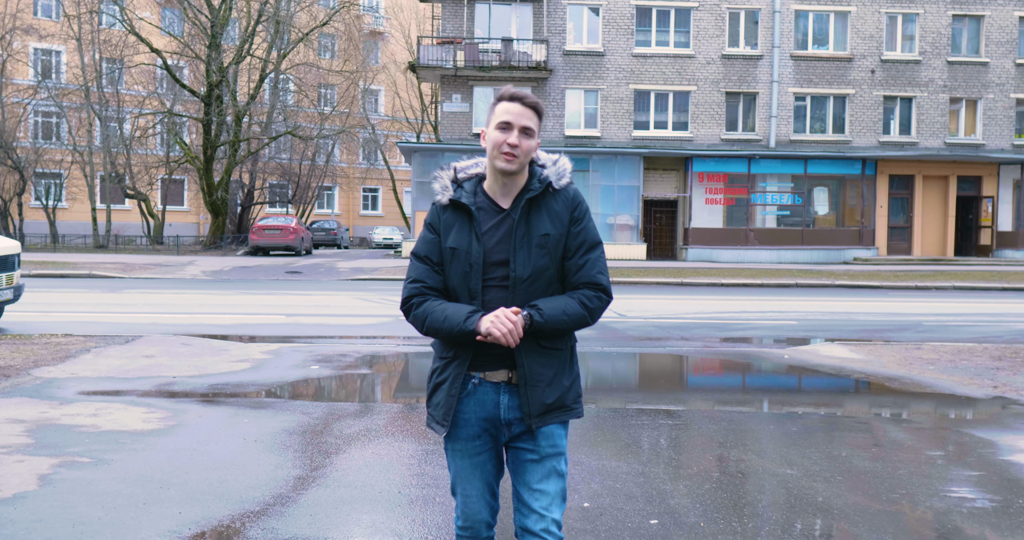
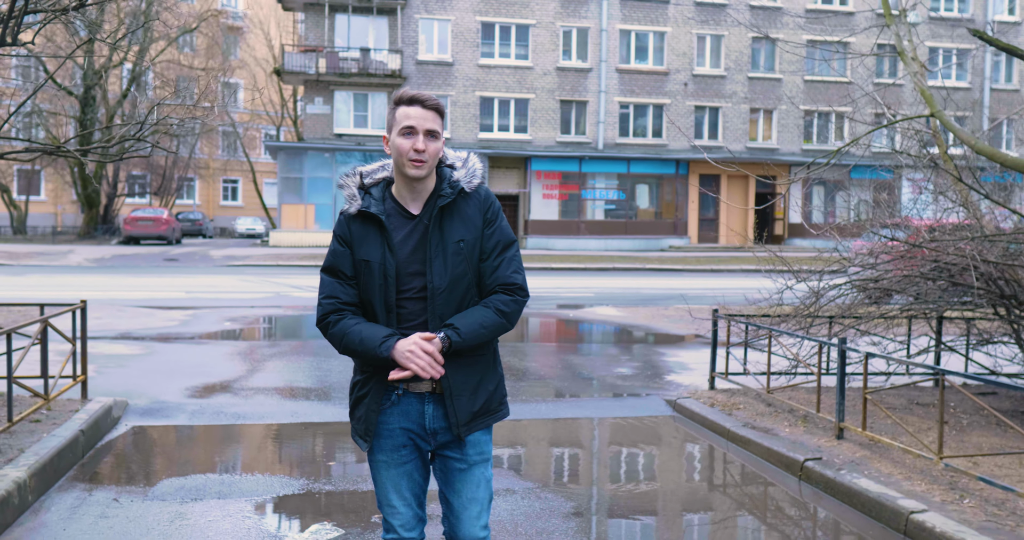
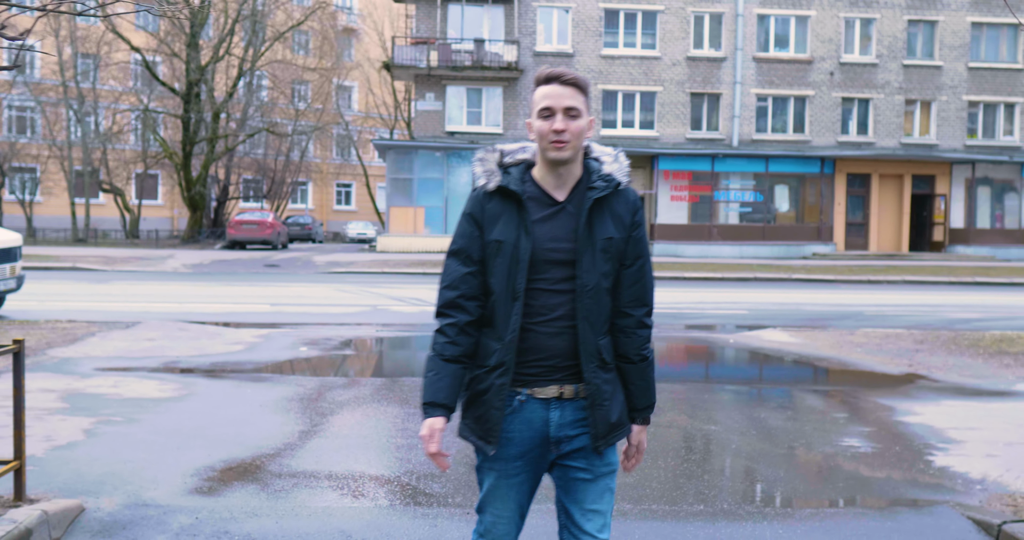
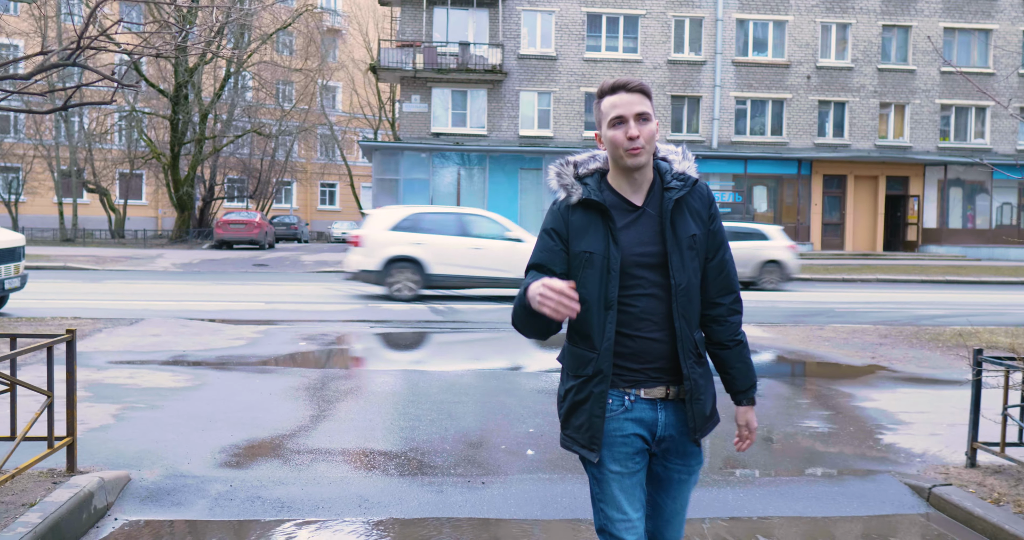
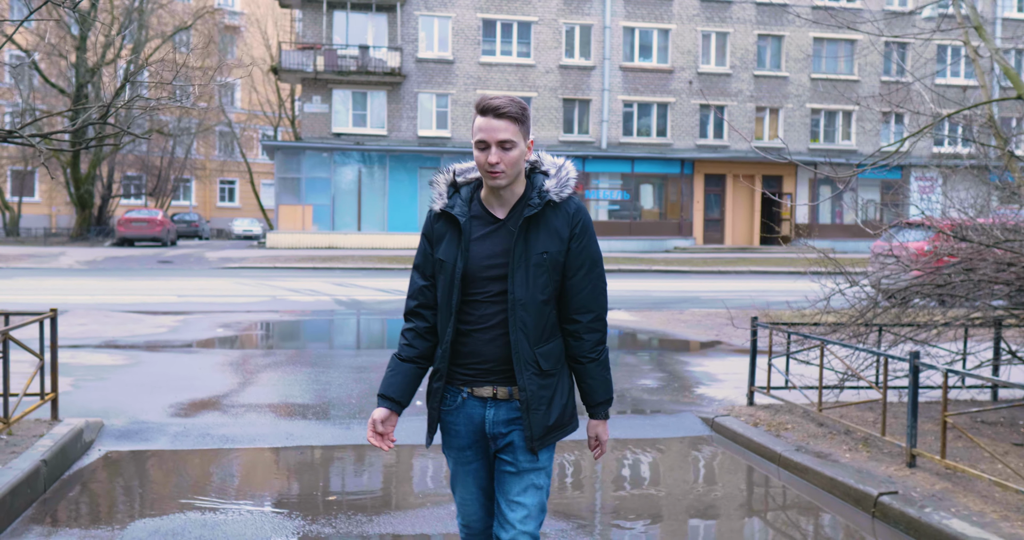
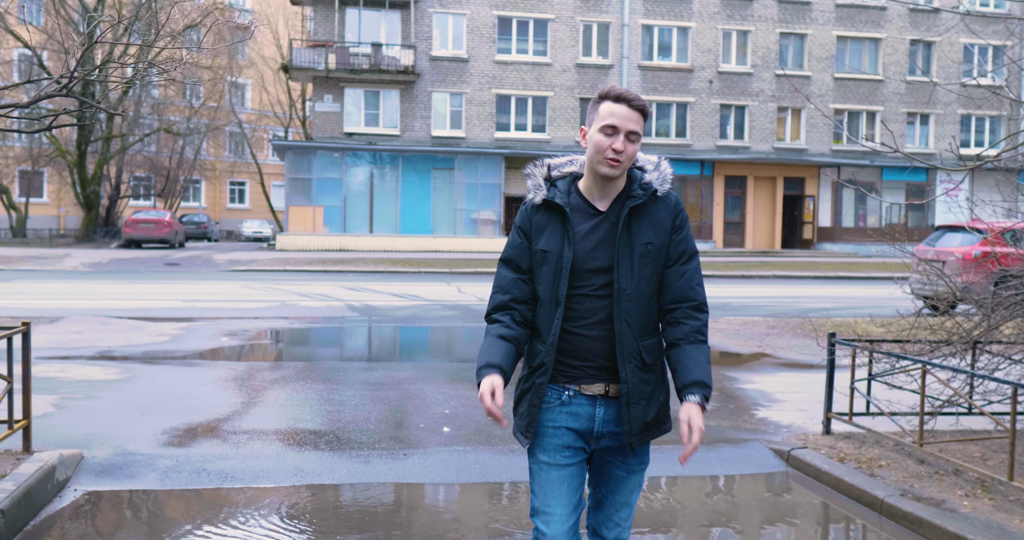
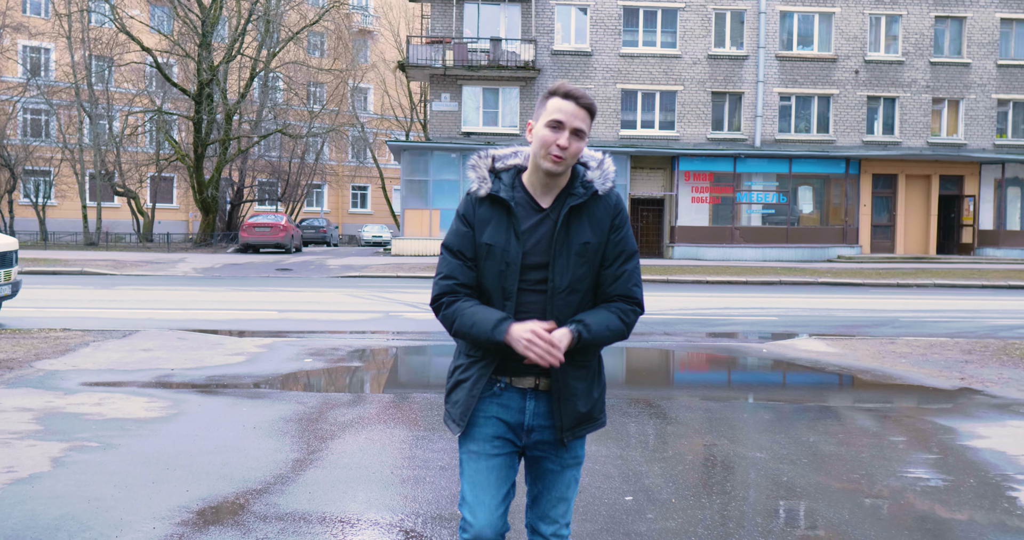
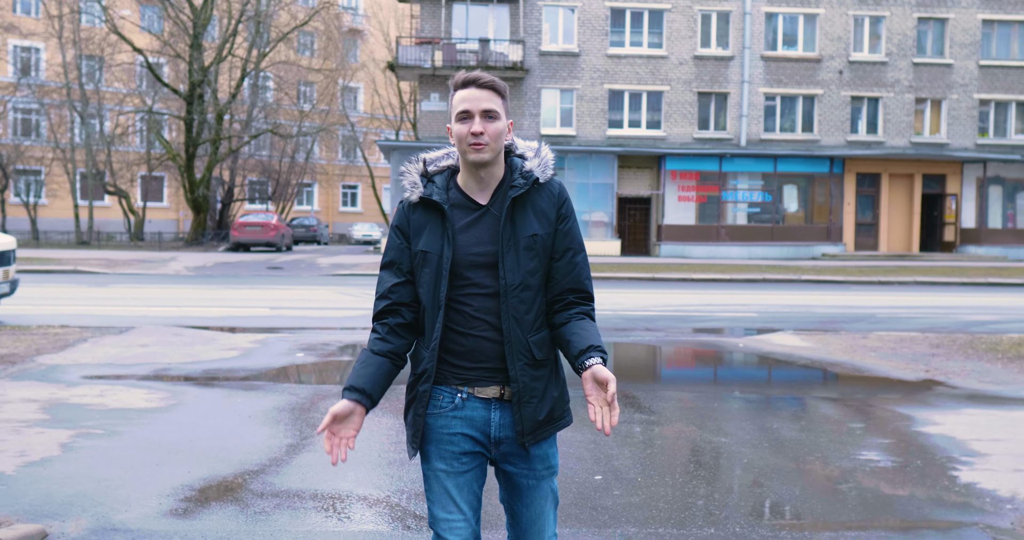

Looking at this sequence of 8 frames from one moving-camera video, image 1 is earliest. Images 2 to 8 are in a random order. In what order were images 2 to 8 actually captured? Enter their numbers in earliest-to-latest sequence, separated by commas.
7, 8, 3, 4, 6, 5, 2
